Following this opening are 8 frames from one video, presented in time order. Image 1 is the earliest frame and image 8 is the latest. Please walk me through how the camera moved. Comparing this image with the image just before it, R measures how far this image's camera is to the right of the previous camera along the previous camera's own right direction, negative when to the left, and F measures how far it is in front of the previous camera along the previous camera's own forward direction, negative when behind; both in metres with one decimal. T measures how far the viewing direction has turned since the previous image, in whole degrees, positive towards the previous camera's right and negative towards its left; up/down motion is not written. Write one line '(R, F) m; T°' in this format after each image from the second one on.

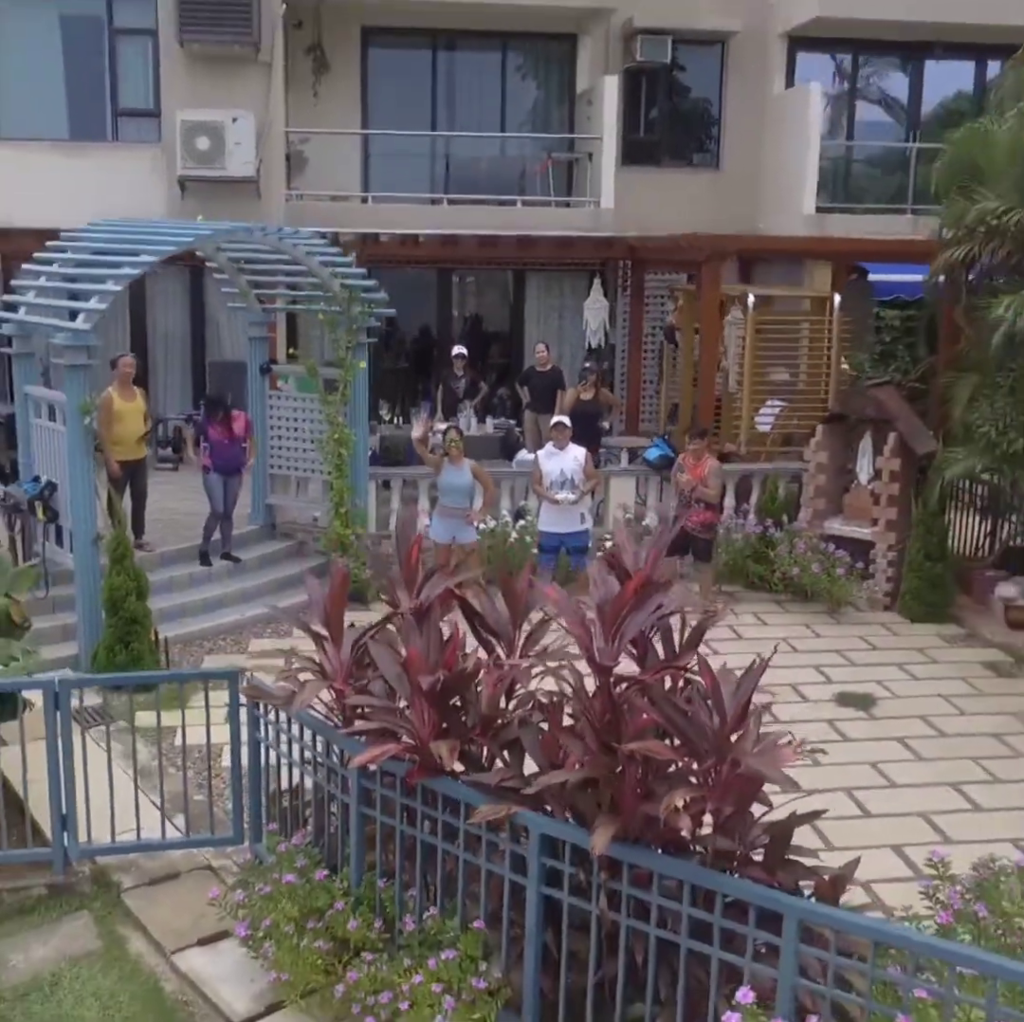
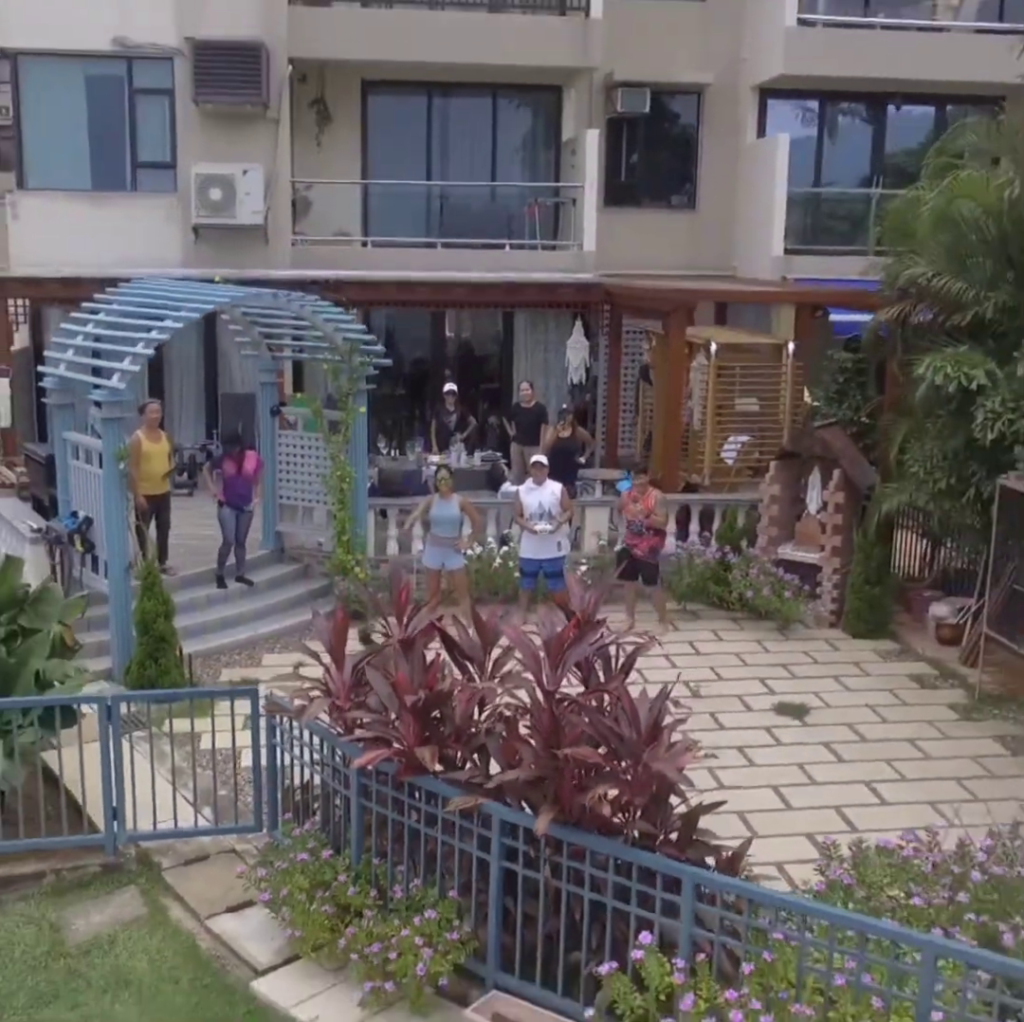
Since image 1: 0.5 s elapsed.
(+0.1, -1.0) m; 0°
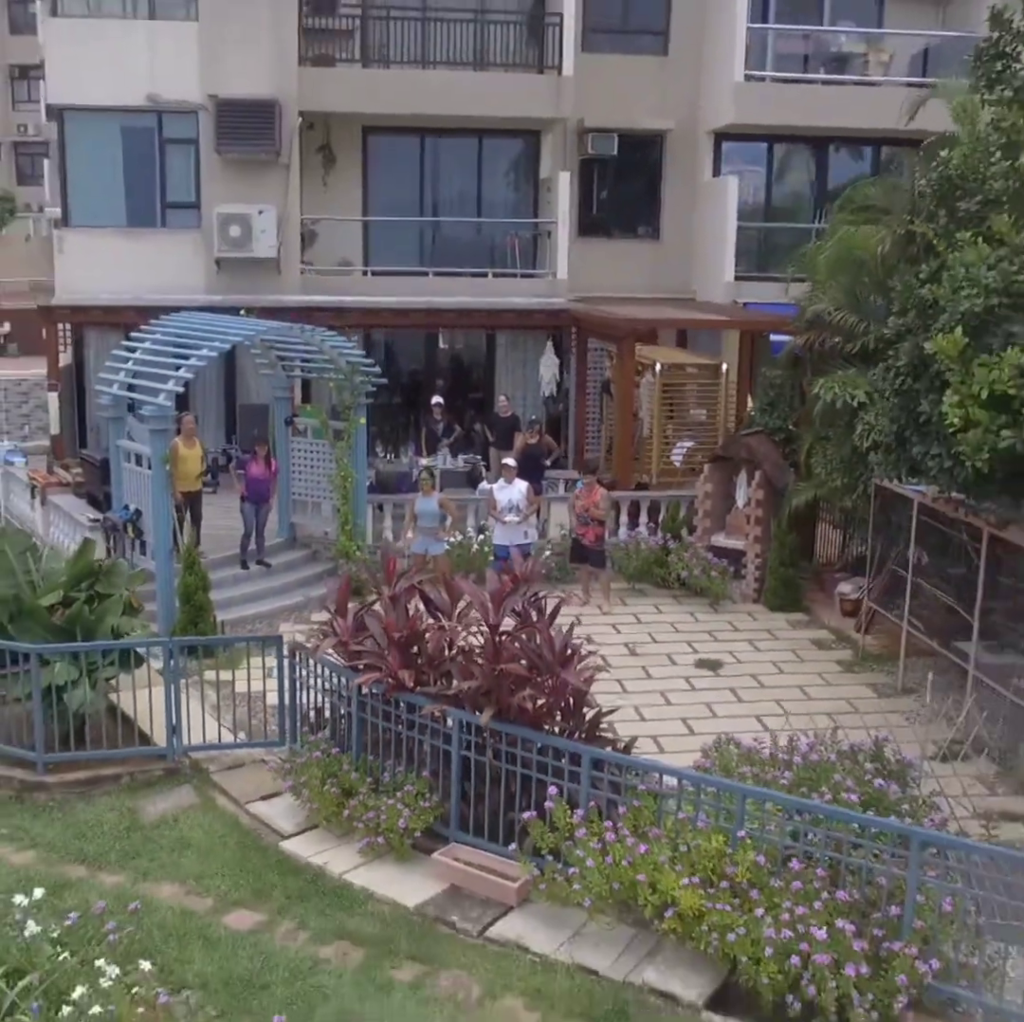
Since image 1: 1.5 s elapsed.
(+0.2, -1.8) m; 0°
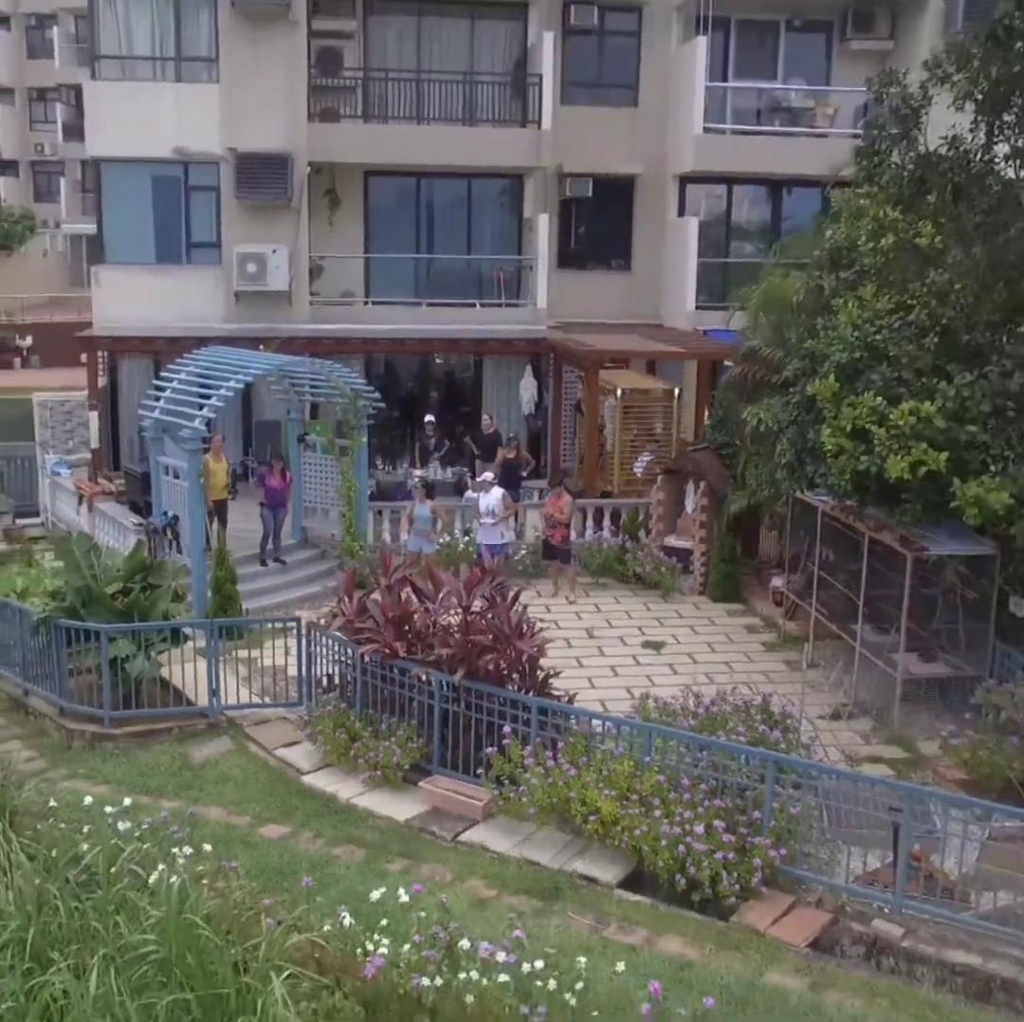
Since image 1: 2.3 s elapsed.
(+0.2, -1.9) m; 0°
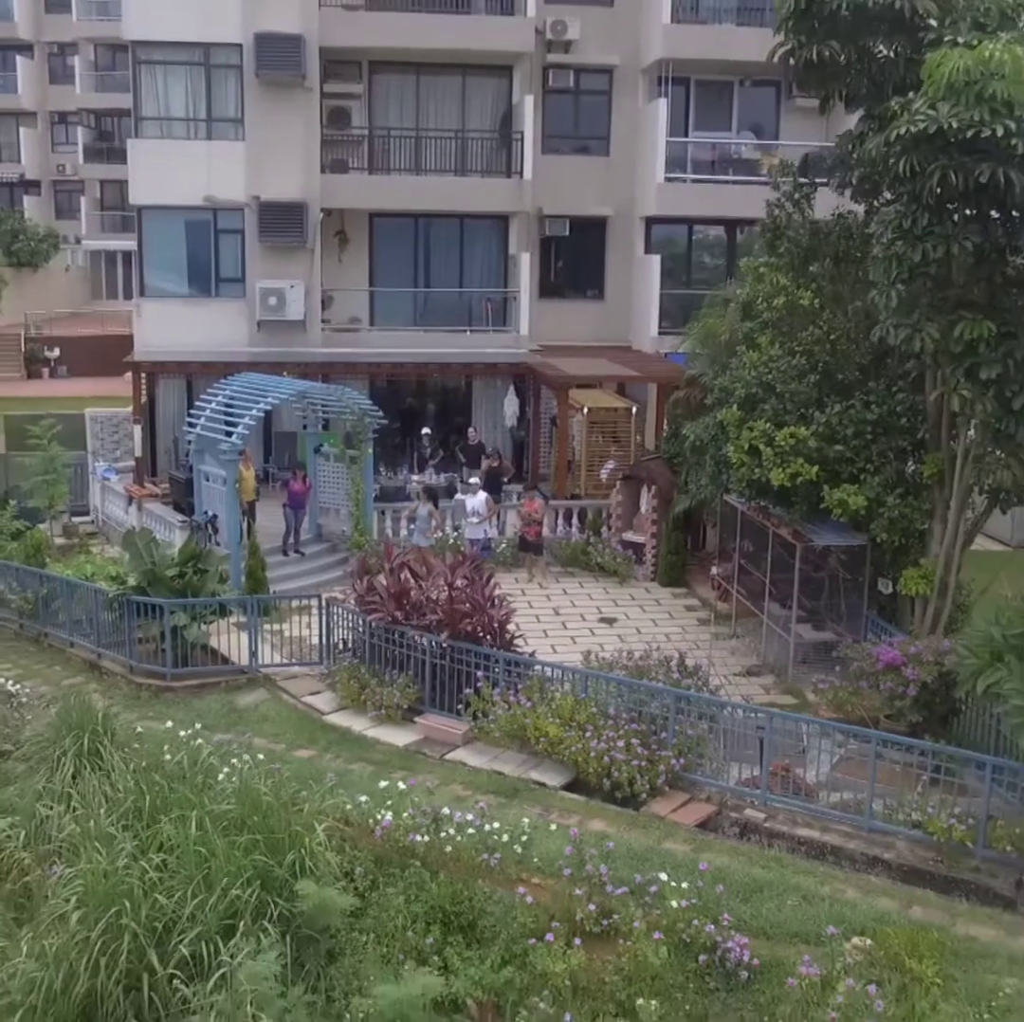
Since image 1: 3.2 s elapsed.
(+0.2, -2.5) m; 0°
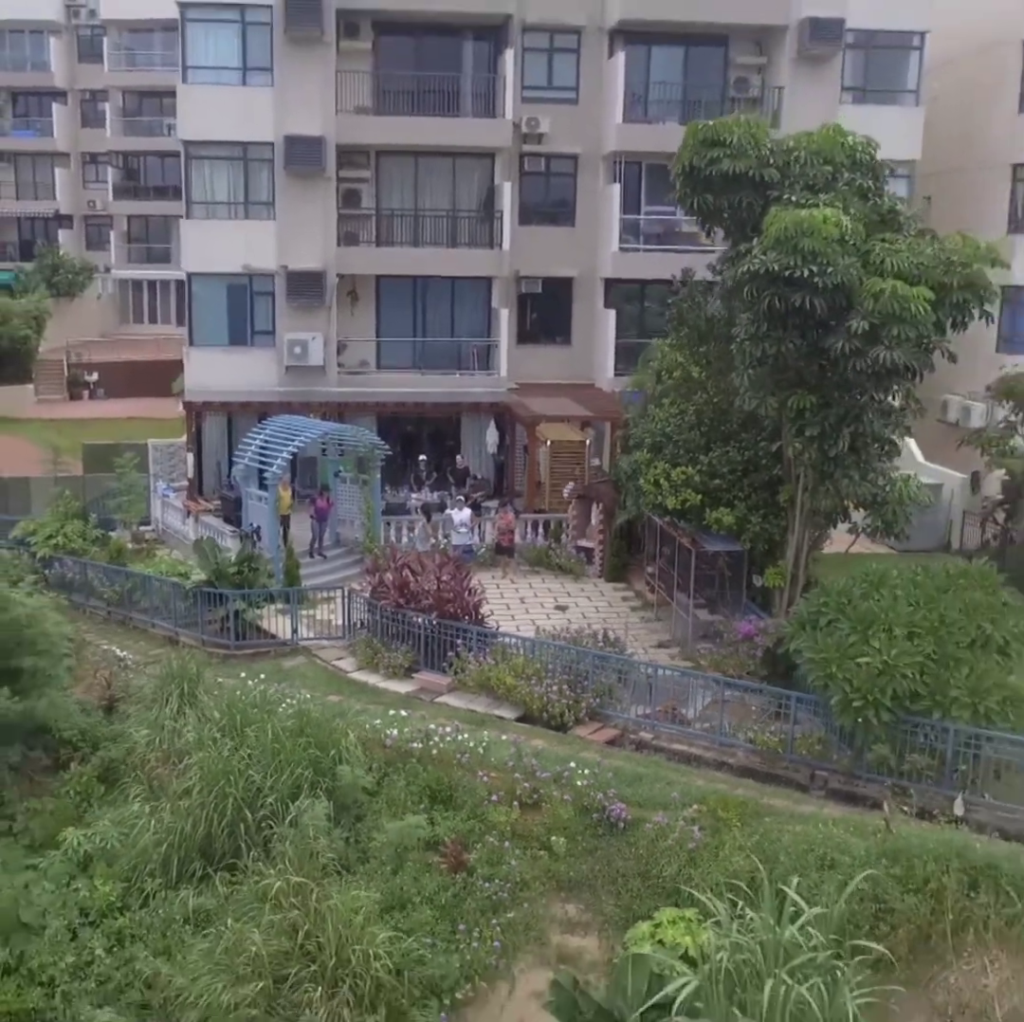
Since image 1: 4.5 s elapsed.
(+0.4, -4.3) m; 0°
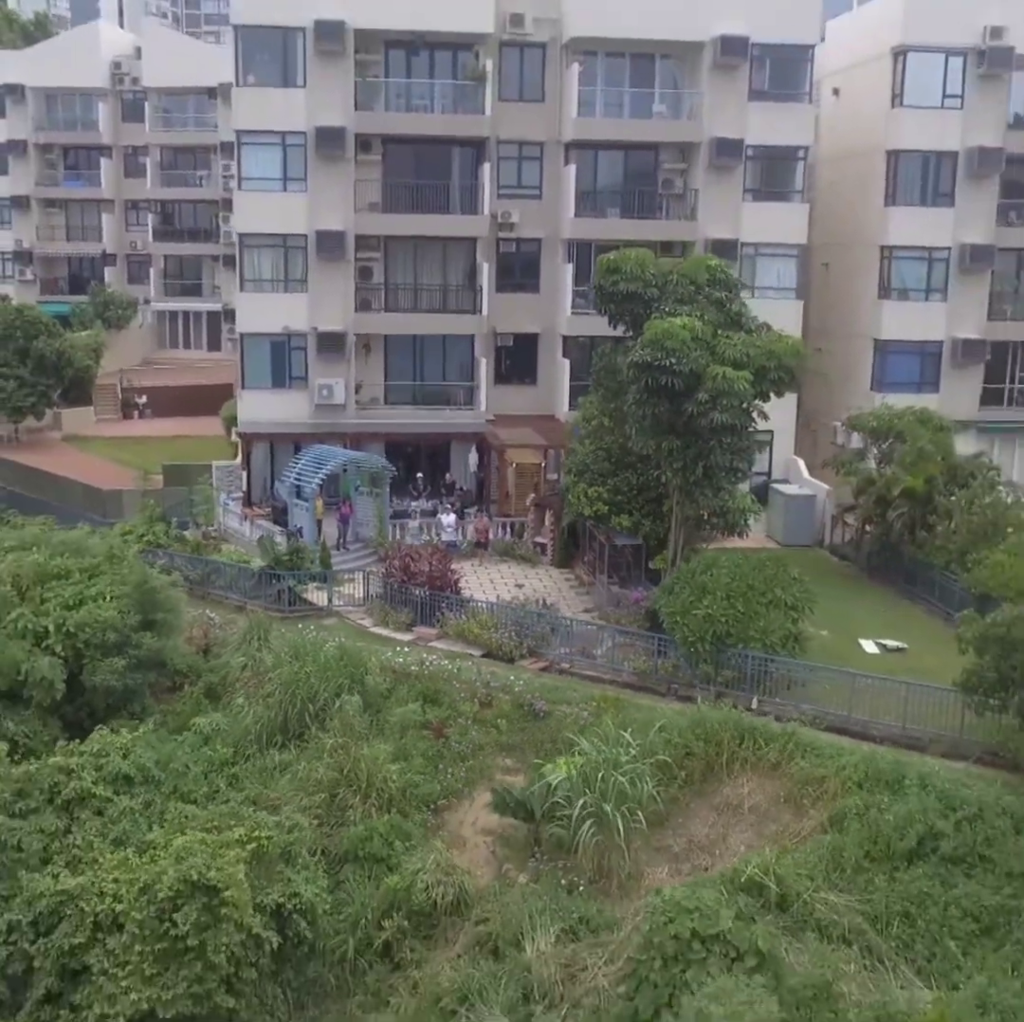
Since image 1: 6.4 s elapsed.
(+0.6, -7.0) m; 0°
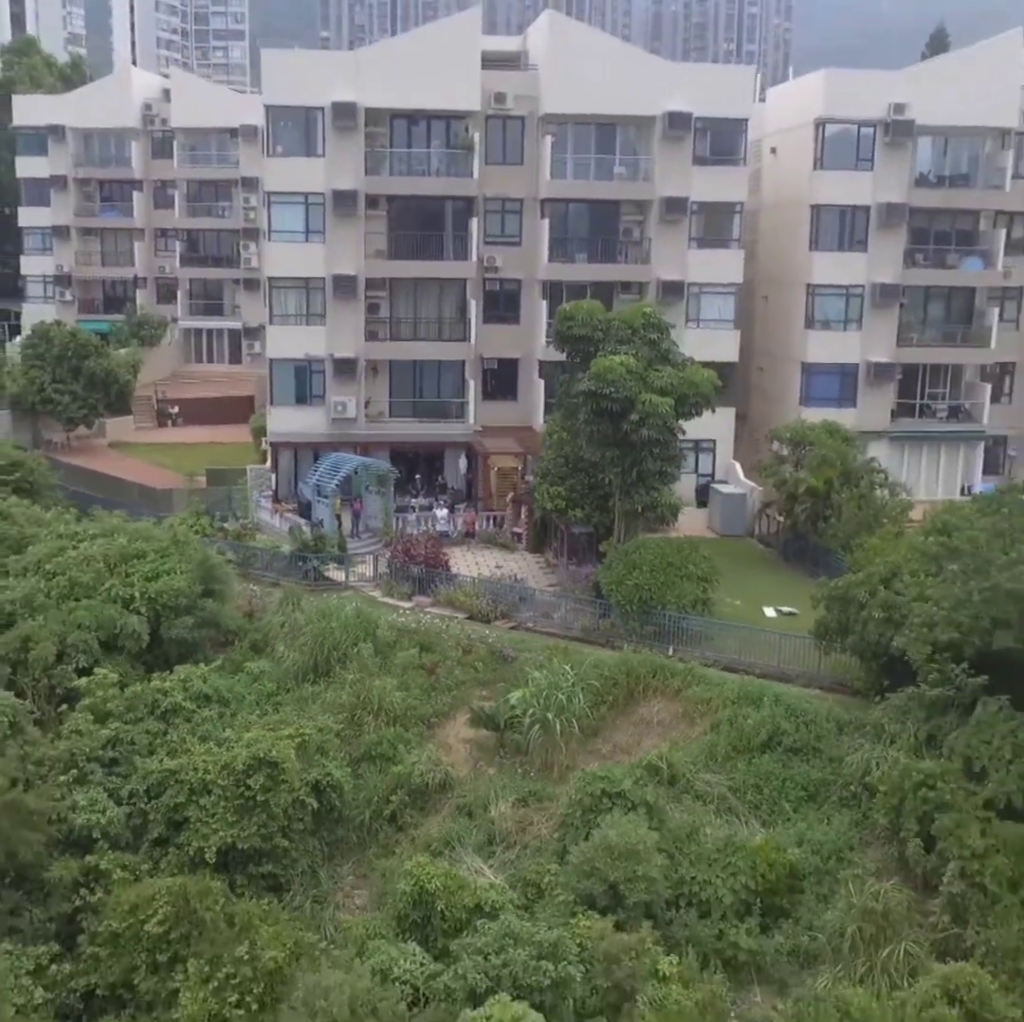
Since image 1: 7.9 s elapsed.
(+0.6, -6.1) m; 0°
